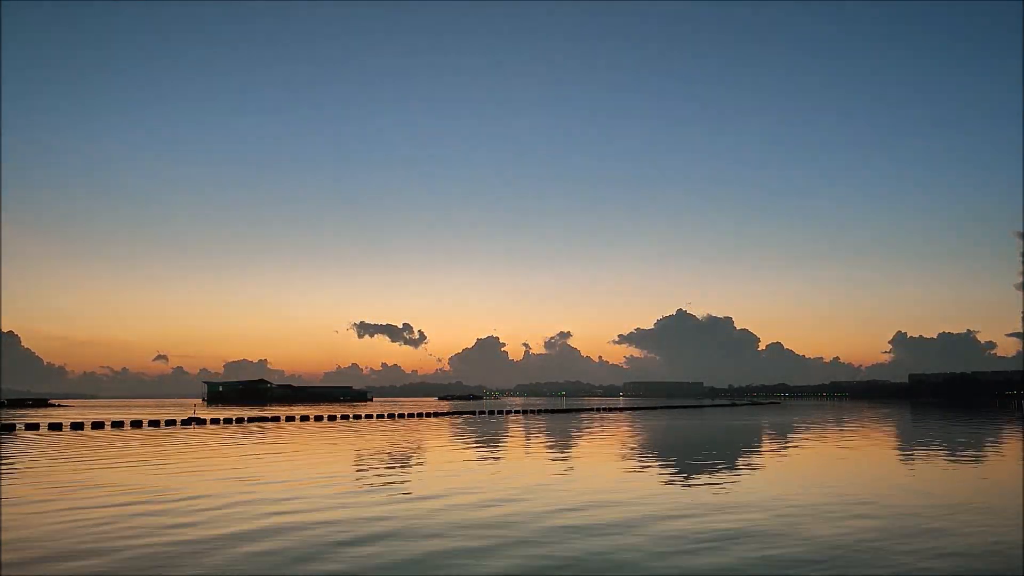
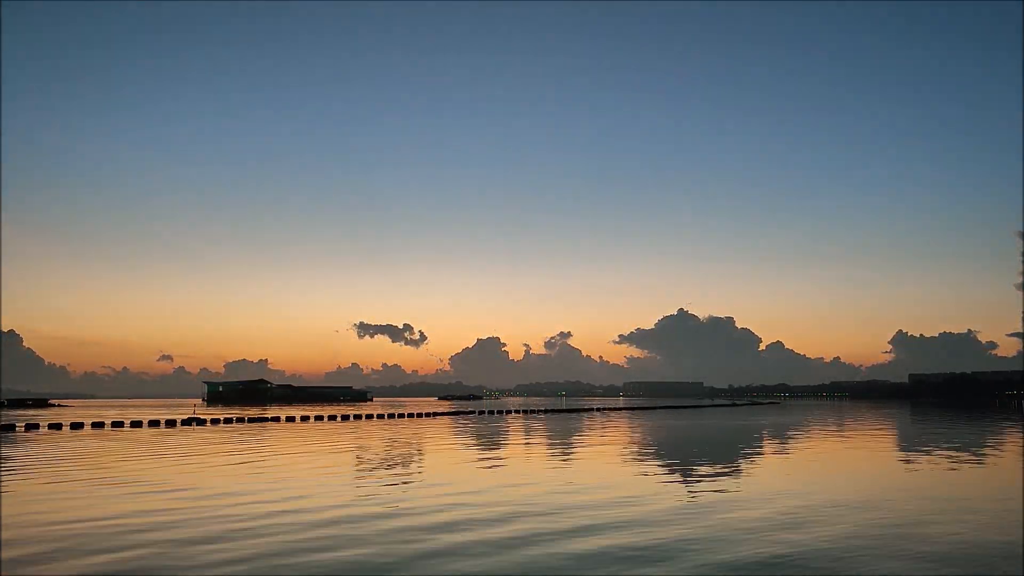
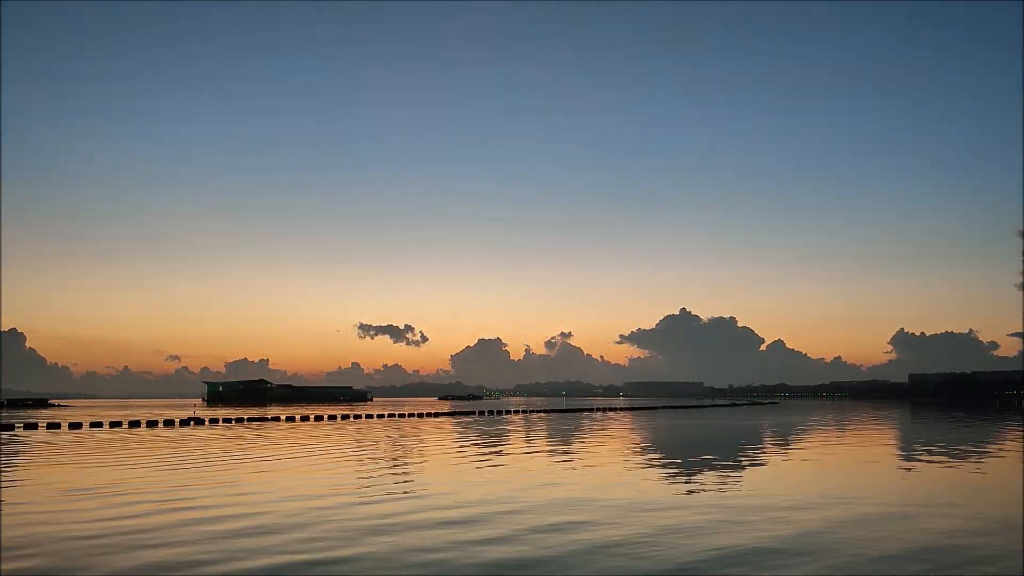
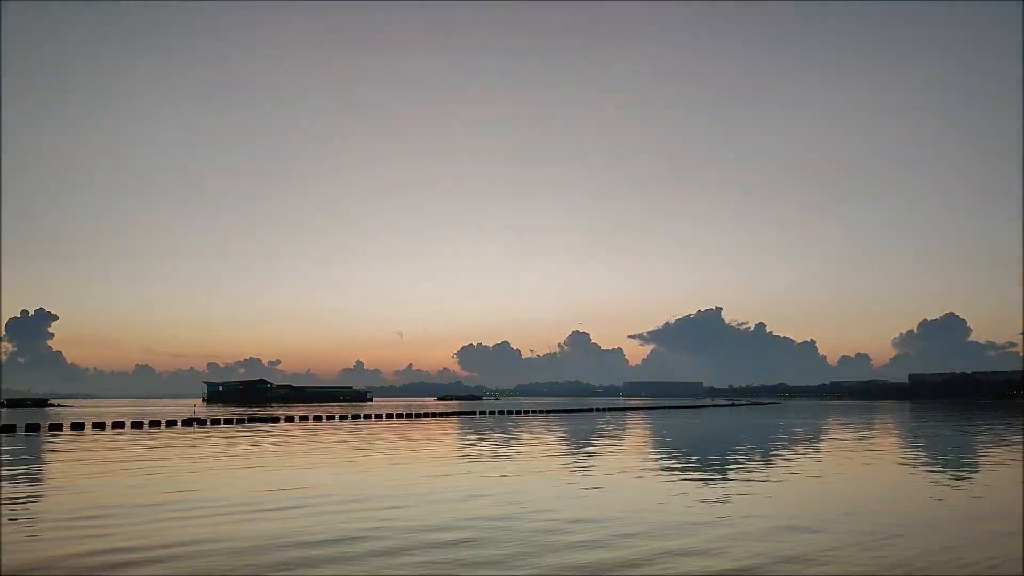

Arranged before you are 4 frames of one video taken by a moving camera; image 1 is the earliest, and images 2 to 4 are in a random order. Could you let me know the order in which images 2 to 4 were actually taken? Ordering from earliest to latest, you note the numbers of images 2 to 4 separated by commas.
2, 3, 4
